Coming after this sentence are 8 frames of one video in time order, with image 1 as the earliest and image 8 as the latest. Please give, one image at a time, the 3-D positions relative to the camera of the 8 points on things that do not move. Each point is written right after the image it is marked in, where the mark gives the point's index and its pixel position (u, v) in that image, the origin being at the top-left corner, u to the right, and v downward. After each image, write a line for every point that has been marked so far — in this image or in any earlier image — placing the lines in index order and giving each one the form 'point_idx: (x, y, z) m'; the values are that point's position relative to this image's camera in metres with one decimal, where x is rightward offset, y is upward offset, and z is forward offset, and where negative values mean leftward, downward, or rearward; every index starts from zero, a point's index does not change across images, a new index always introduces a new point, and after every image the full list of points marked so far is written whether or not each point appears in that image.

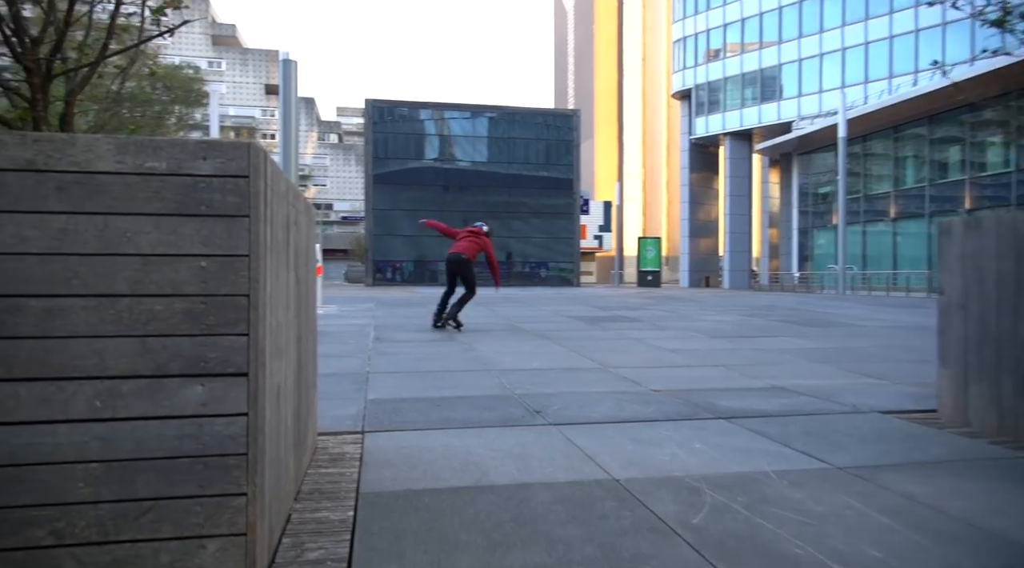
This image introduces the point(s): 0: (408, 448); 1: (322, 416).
0: (-0.7, -1.2, +5.6) m
1: (-1.7, -1.2, +7.0) m
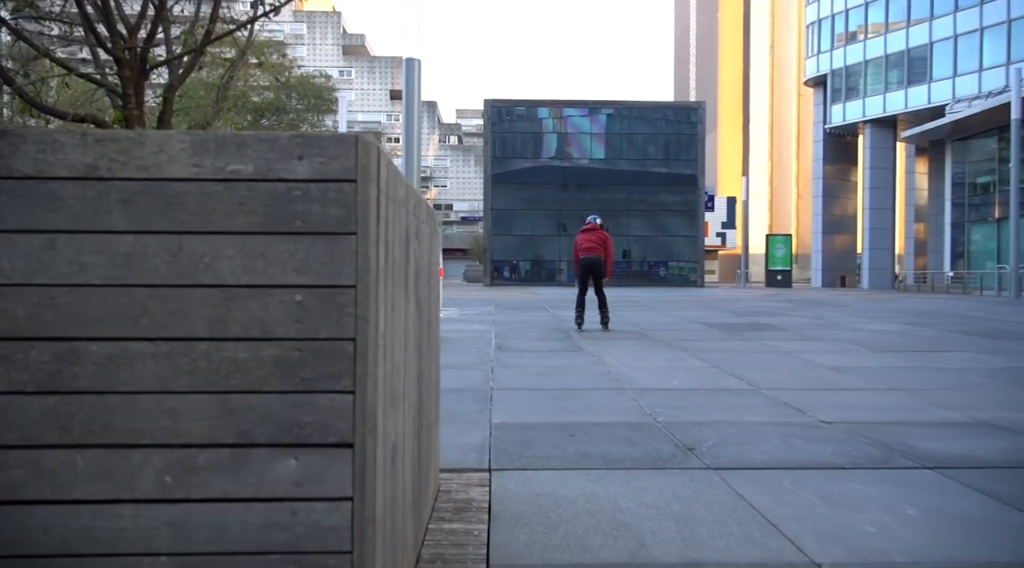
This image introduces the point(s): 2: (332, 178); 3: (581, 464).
0: (+0.2, -1.3, +4.8) m
1: (-0.5, -1.3, +6.3) m
2: (-0.5, +0.3, +2.3) m
3: (+0.5, -1.3, +5.6) m
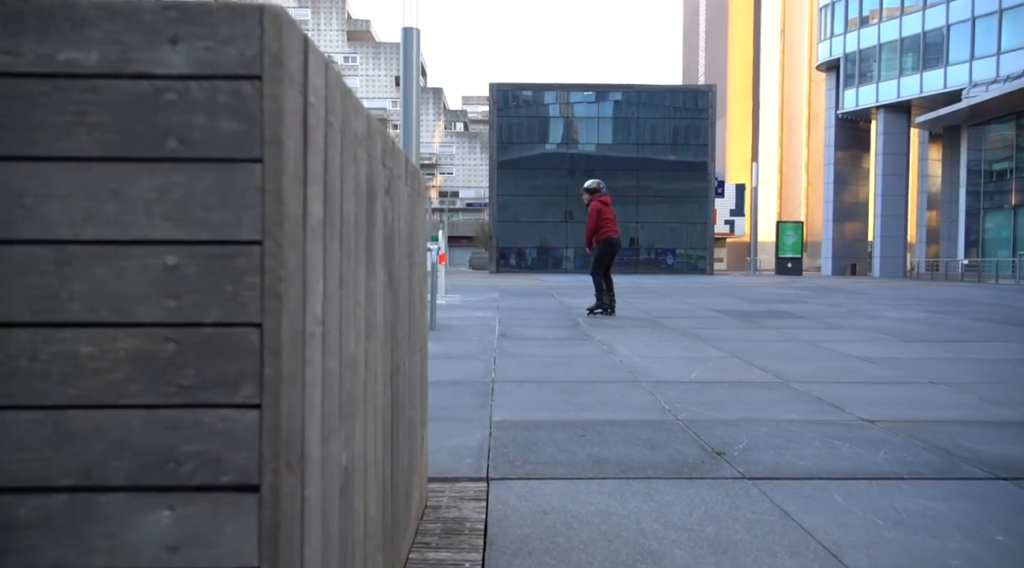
0: (+0.2, -1.2, +4.0) m
1: (-0.5, -1.1, +5.5) m
2: (-0.5, +0.4, +1.5) m
3: (+0.5, -1.1, +4.8) m
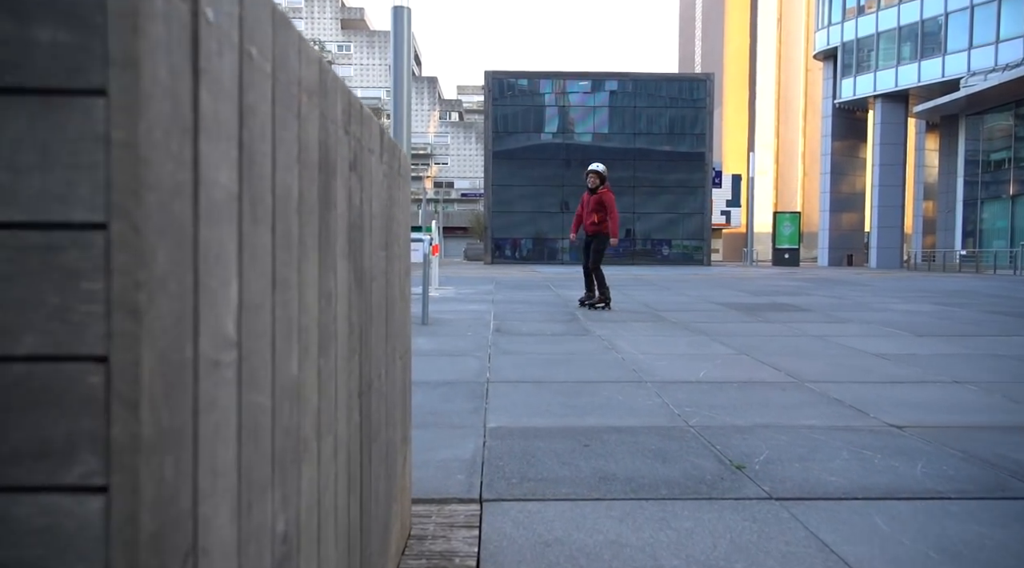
0: (+0.2, -1.1, +3.4) m
1: (-0.5, -1.1, +5.0) m
2: (-0.5, +0.4, +0.9) m
3: (+0.5, -1.1, +4.3) m
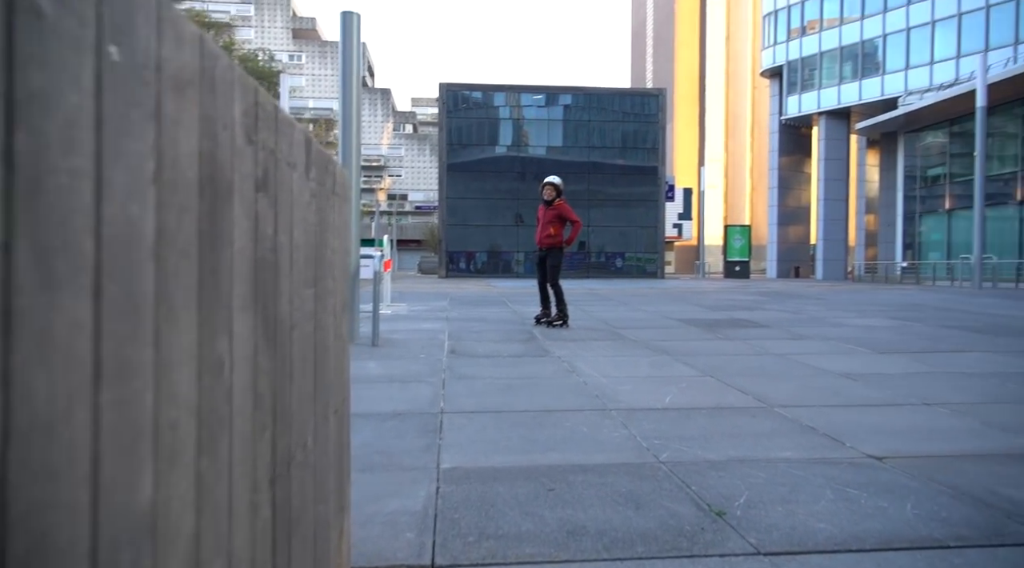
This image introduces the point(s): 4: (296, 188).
0: (0.0, -1.3, +2.9) m
1: (-0.8, -1.2, +4.4) m
2: (-0.6, +0.3, +0.4) m
3: (+0.3, -1.3, +3.8) m
4: (-0.6, +0.3, +2.1) m
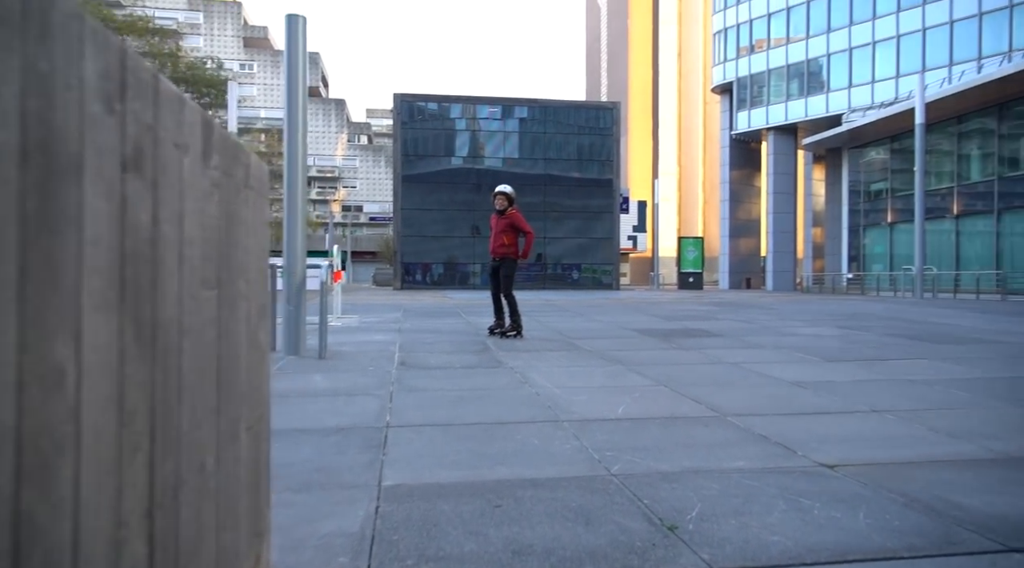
0: (-0.2, -1.3, +2.7) m
1: (-1.1, -1.3, +4.1) m
2: (-0.6, +0.3, +0.1) m
3: (0.0, -1.3, +3.5) m
4: (-0.8, +0.3, +1.9) m
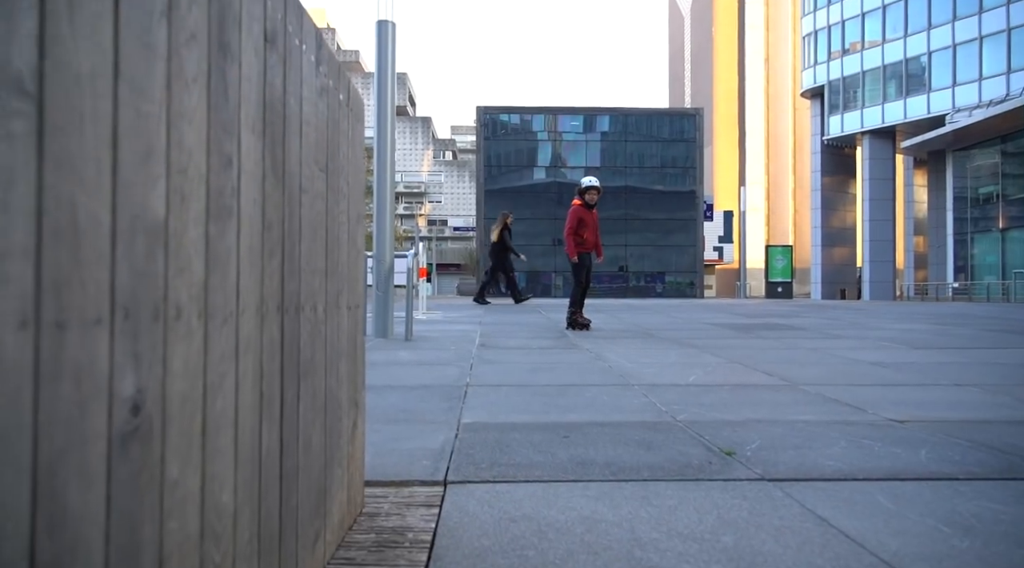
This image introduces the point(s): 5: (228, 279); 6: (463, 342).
0: (0.0, -0.9, +3.1) m
1: (-0.7, -0.9, +4.6) m
2: (-0.7, +0.7, +0.6) m
3: (+0.3, -0.9, +3.9) m
4: (-0.6, +0.6, +2.4) m
5: (-0.6, 0.0, +1.7) m
6: (-0.7, -0.8, +11.6) m
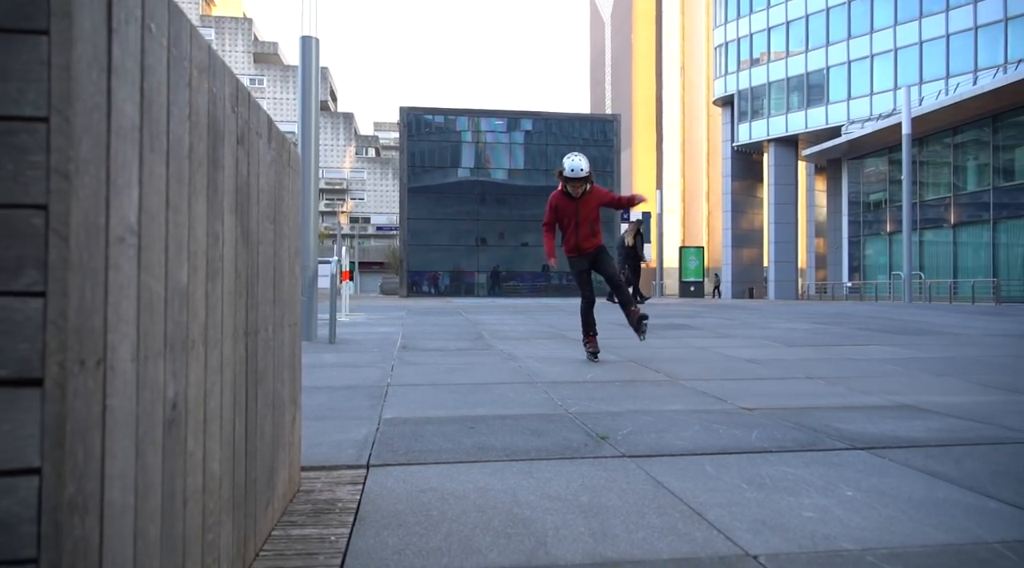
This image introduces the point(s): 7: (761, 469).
0: (-0.4, -1.0, +3.9) m
1: (-1.3, -1.0, +5.4) m
2: (-0.9, +0.6, +1.4) m
3: (-0.2, -1.0, +4.8) m
4: (-1.0, +0.5, +3.2) m
5: (-0.9, -0.1, +2.4) m
6: (-2.0, -0.9, +12.3) m
7: (+1.4, -1.0, +4.4) m
